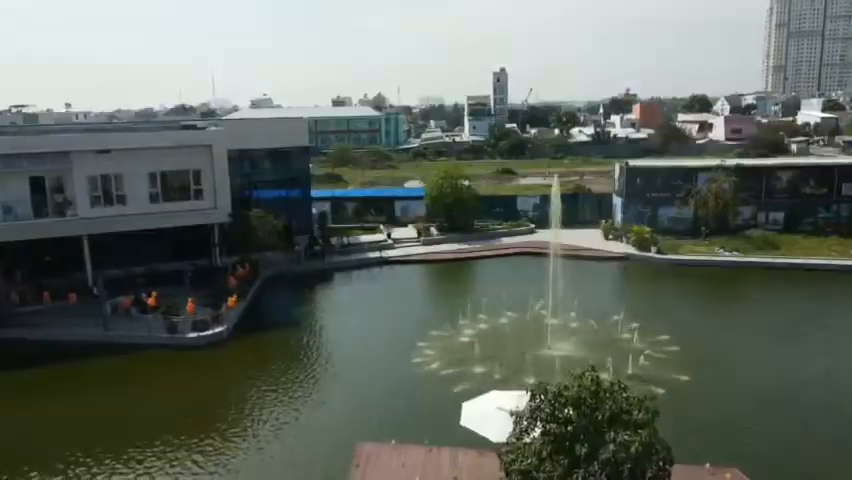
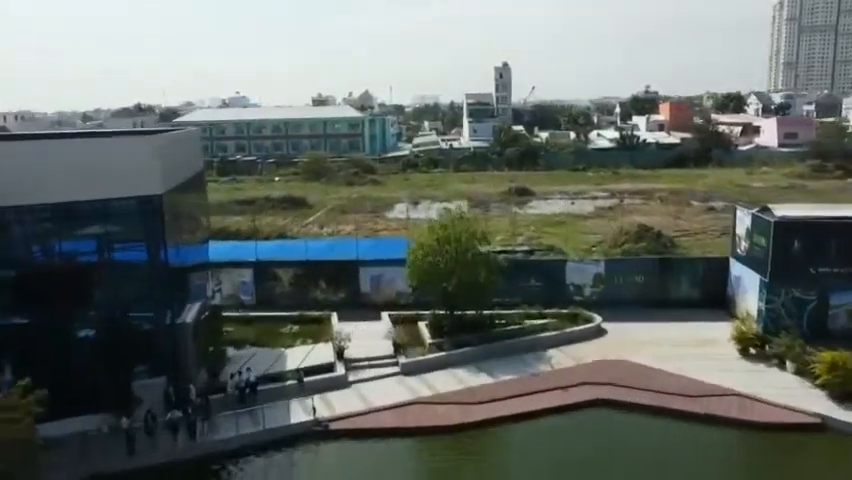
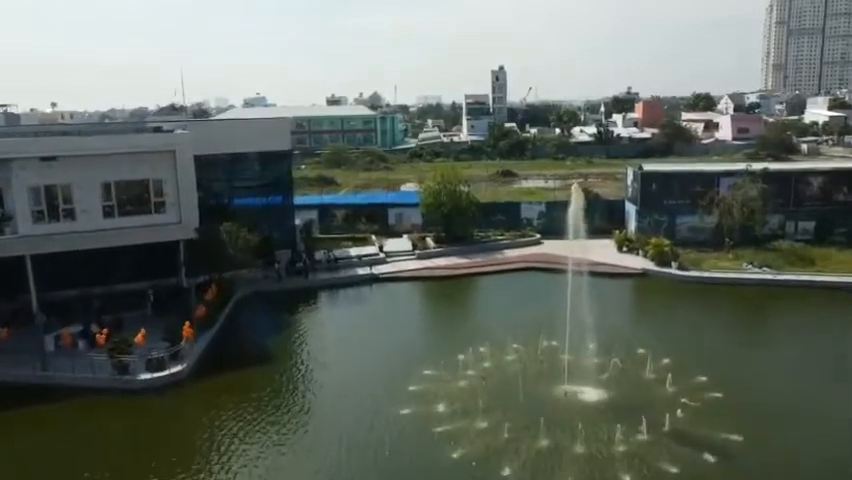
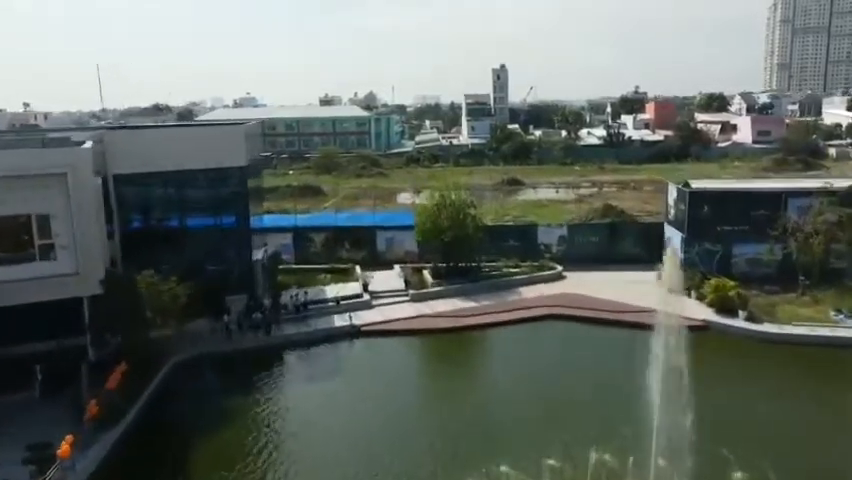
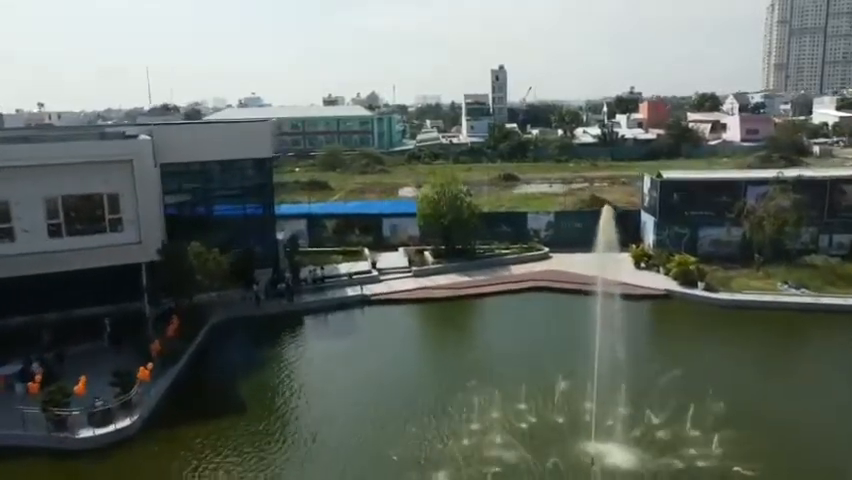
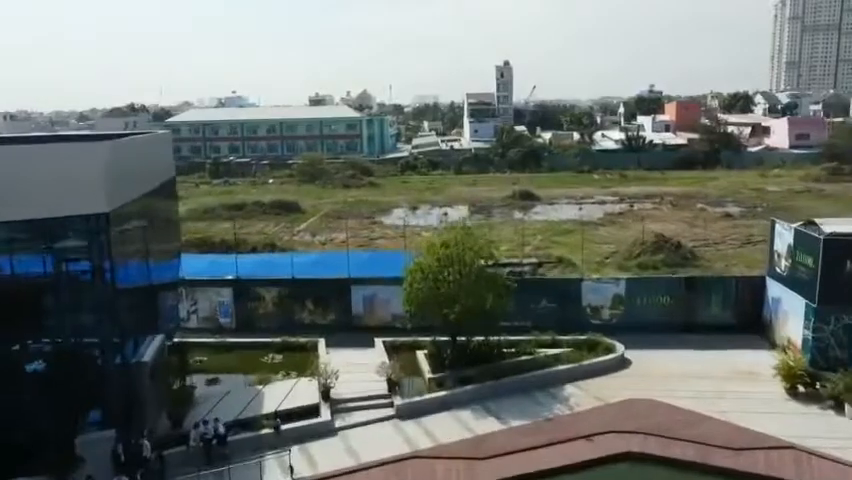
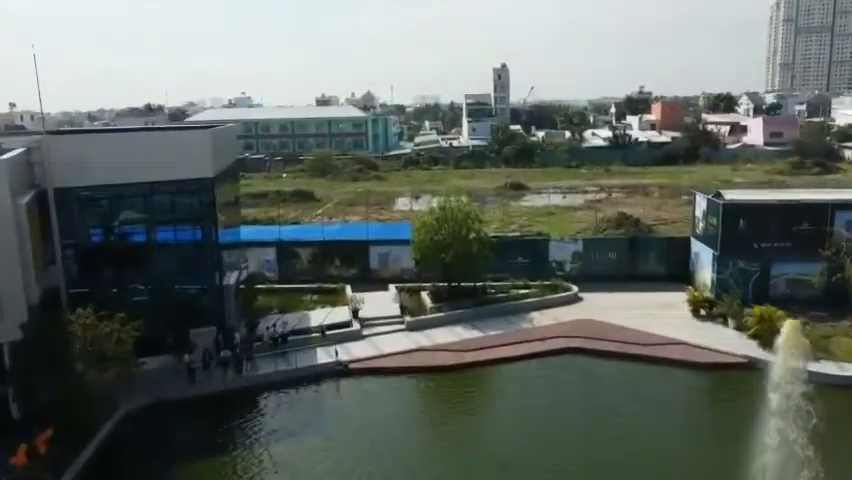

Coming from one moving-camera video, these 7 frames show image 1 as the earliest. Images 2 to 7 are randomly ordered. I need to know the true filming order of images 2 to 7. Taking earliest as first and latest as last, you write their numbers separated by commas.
3, 5, 4, 7, 2, 6
